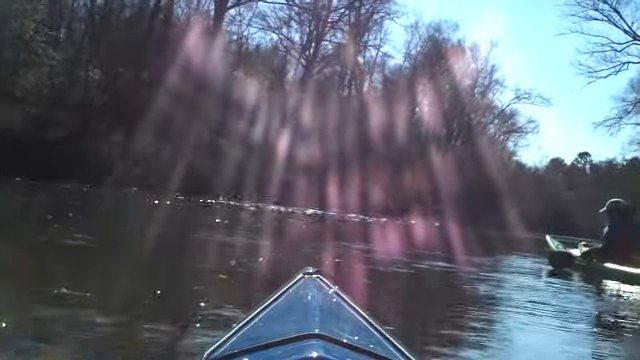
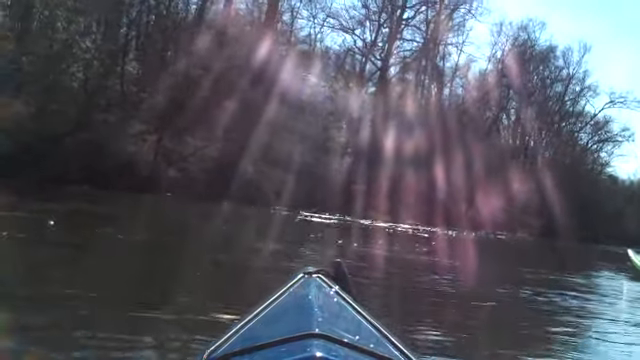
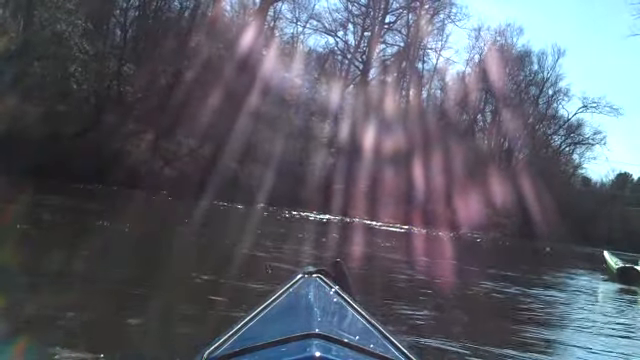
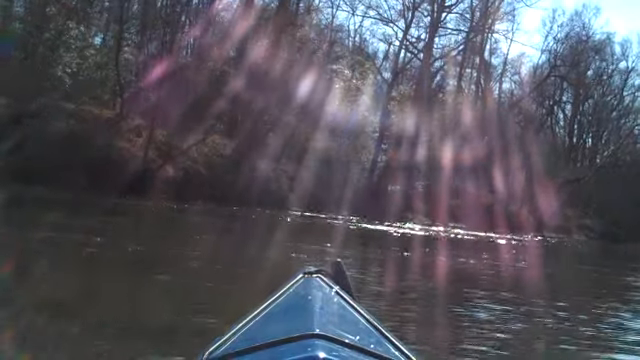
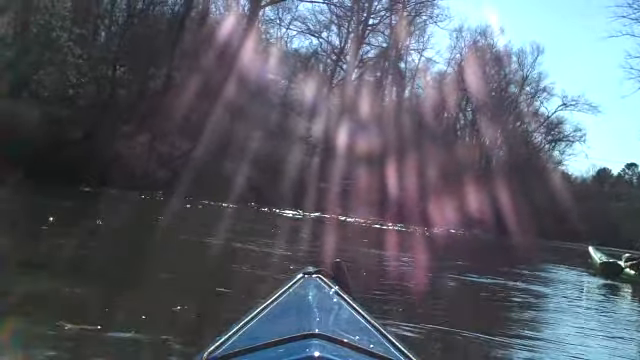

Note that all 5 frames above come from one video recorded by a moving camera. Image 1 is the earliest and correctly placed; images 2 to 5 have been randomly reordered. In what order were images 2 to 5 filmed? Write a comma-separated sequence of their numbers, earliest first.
5, 3, 2, 4
